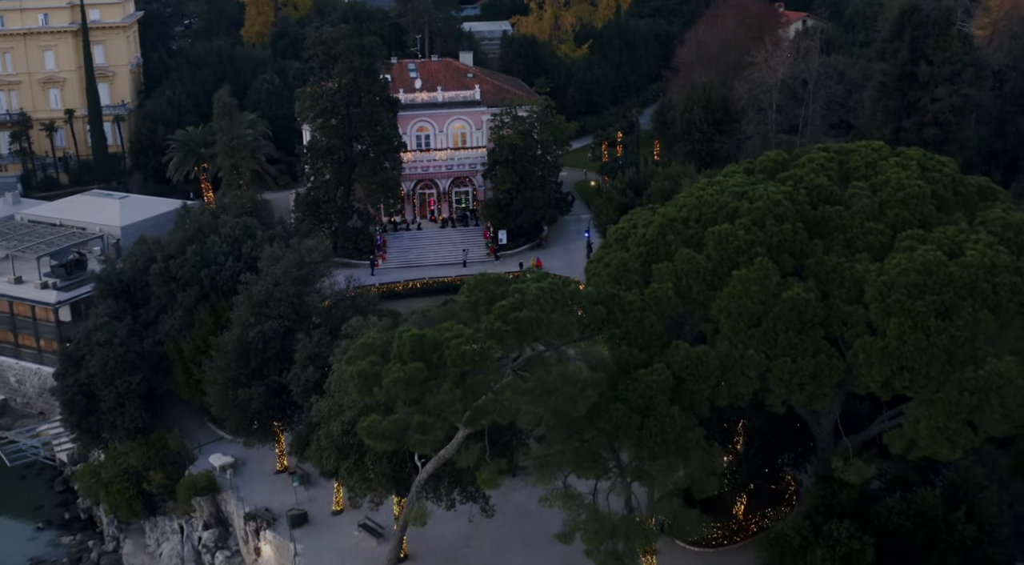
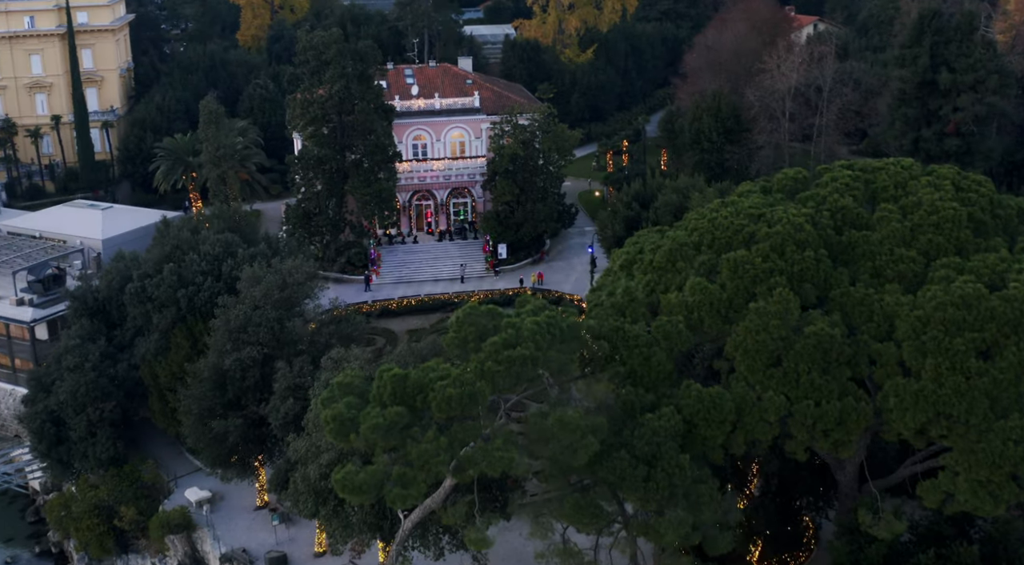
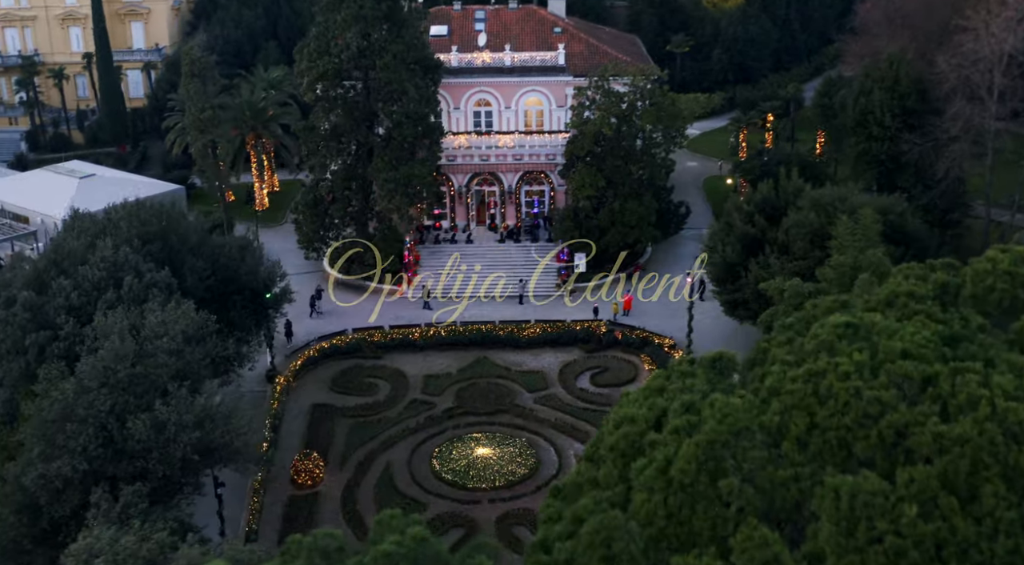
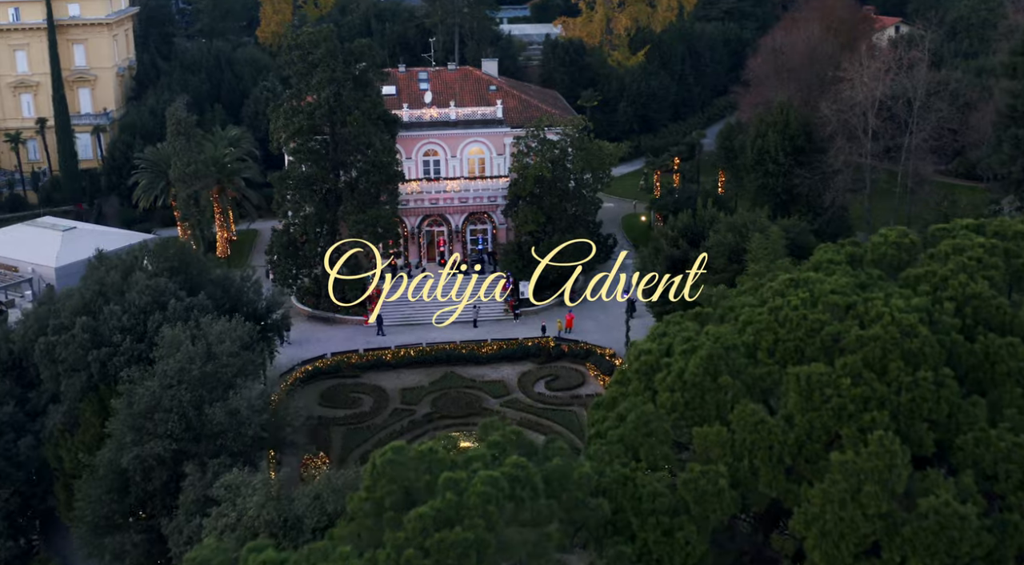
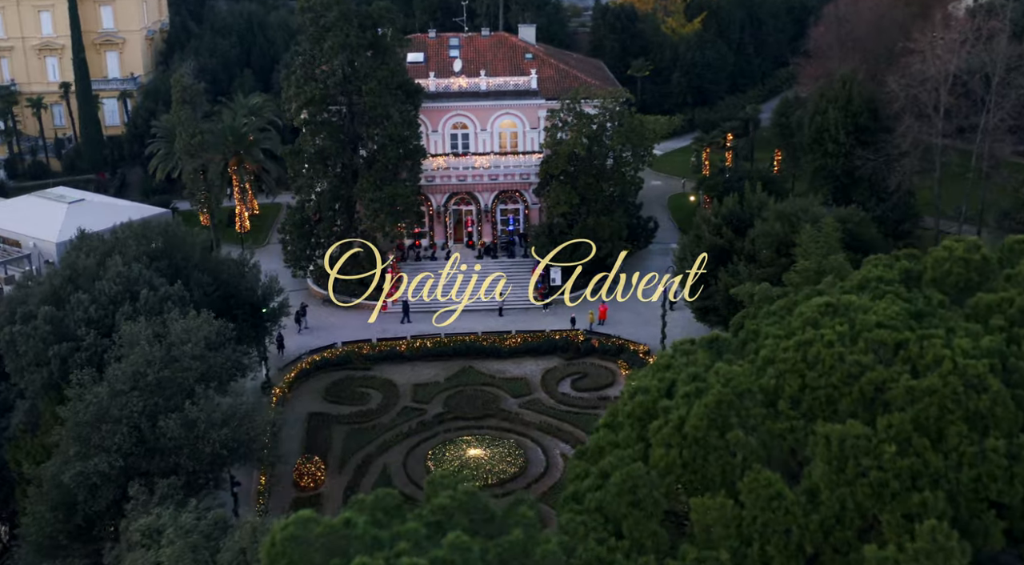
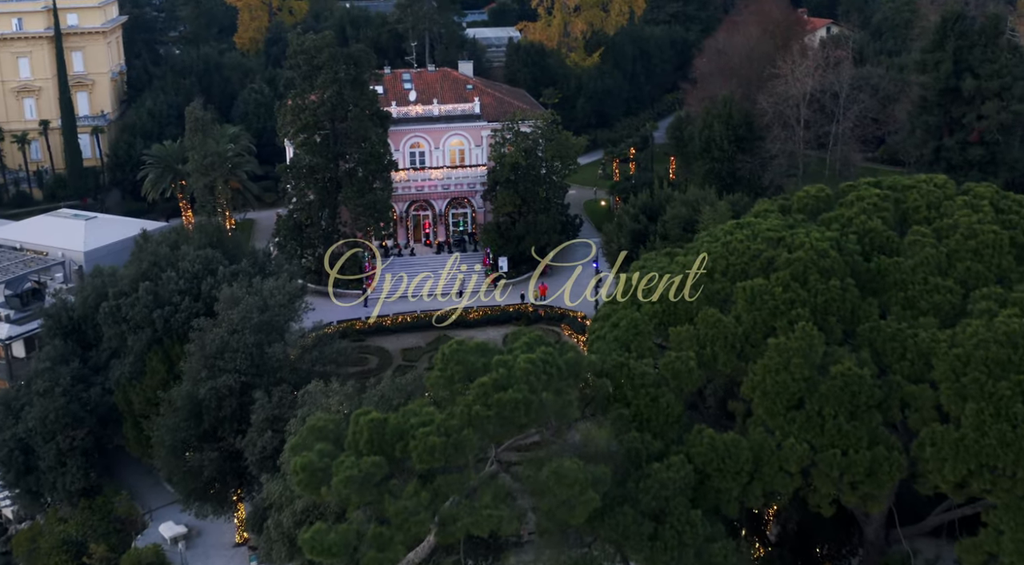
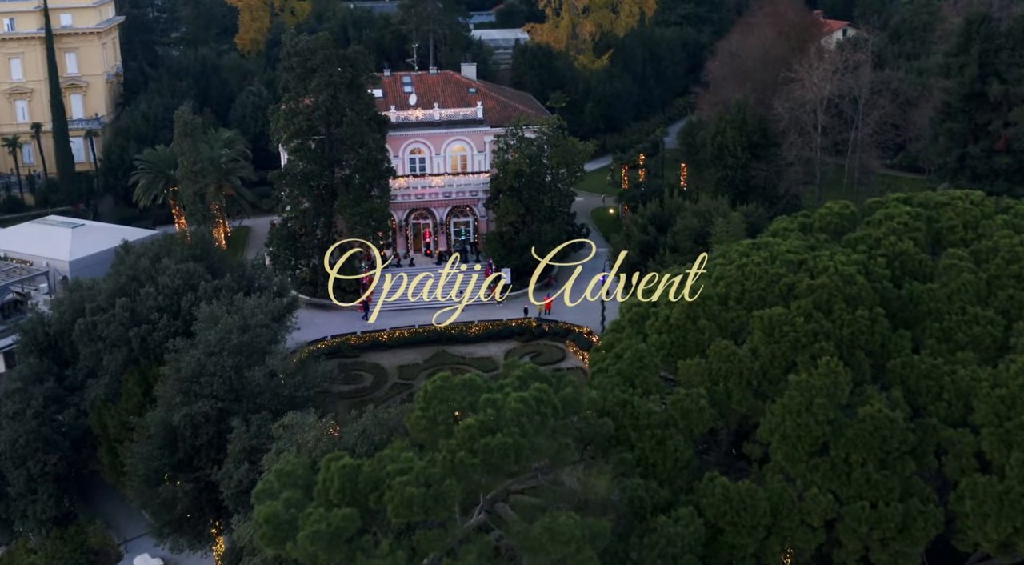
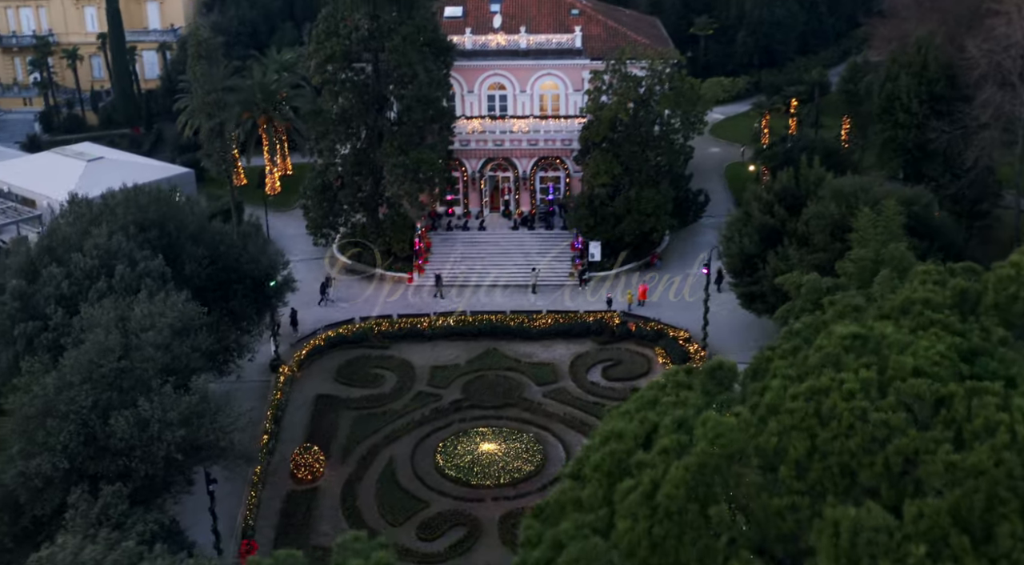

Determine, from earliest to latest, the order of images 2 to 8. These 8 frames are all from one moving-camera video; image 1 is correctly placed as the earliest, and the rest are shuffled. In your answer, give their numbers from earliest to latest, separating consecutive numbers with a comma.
2, 6, 7, 4, 5, 3, 8
